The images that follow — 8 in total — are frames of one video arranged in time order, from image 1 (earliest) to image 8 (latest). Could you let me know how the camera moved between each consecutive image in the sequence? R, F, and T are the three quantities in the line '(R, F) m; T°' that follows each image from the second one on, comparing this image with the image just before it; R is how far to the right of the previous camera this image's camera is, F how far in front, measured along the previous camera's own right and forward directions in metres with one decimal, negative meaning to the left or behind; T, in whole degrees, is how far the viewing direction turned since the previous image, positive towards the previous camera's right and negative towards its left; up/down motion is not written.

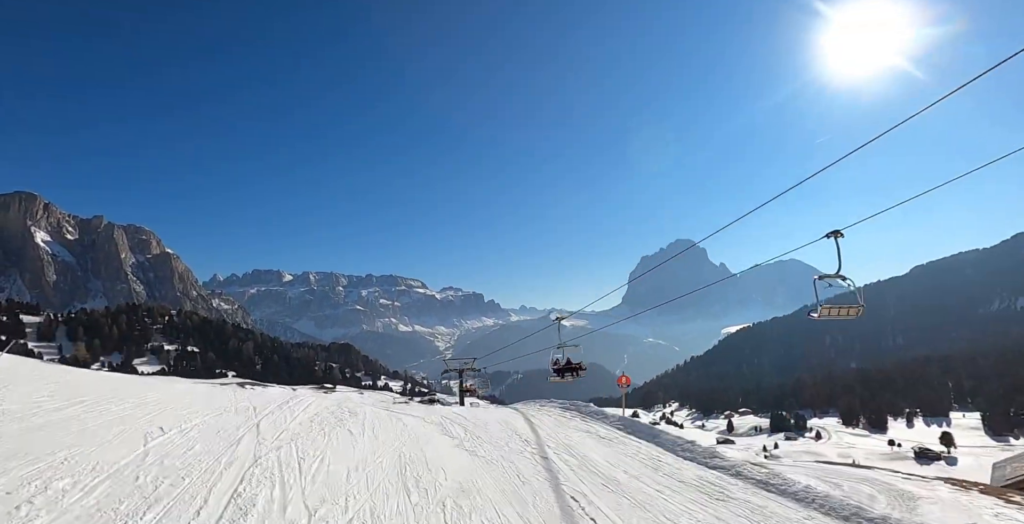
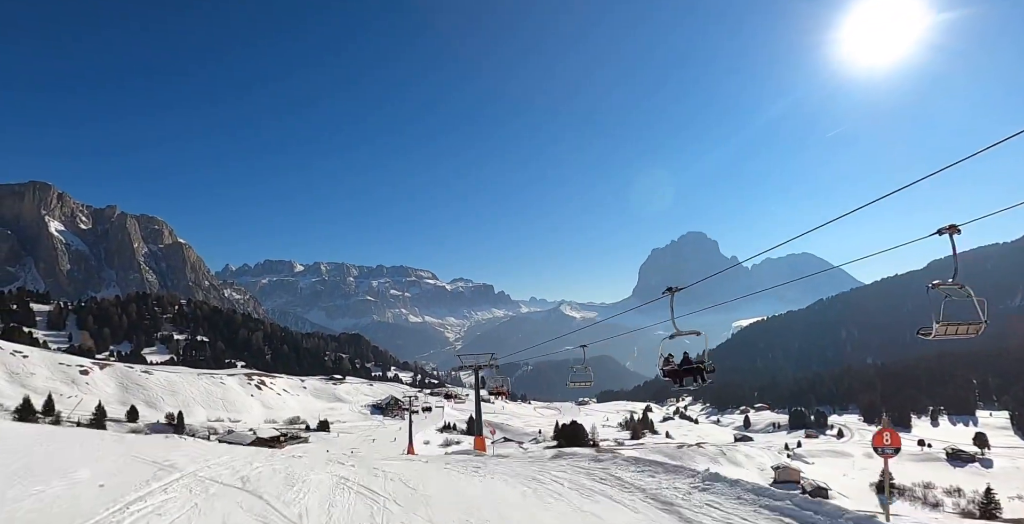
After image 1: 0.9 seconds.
(-0.5, +2.8) m; -1°
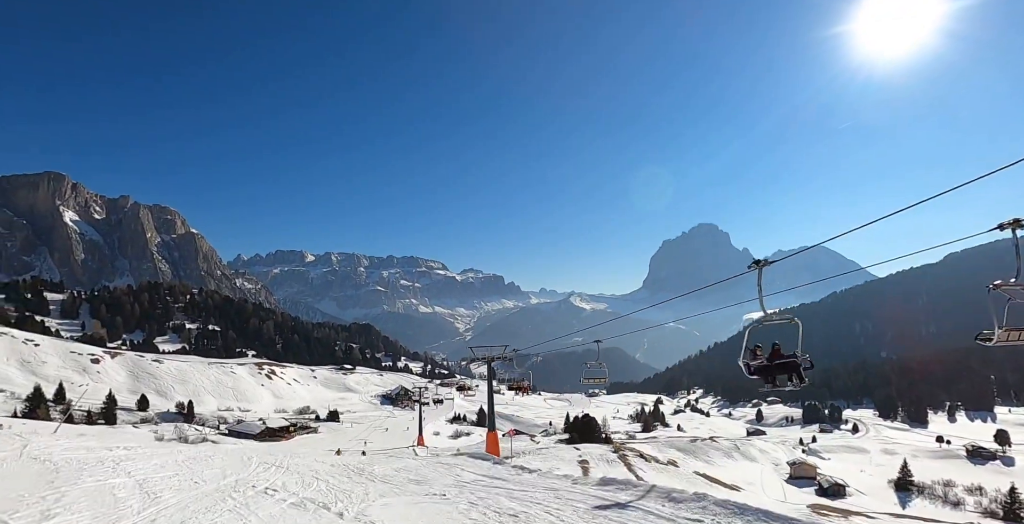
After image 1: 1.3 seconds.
(-0.2, +1.0) m; -1°
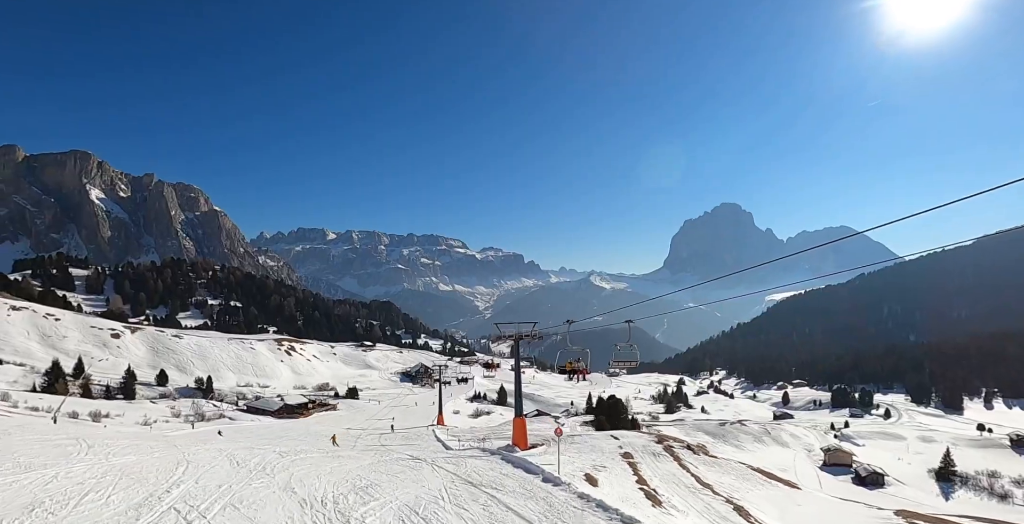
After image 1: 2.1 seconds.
(-0.3, +2.2) m; -2°
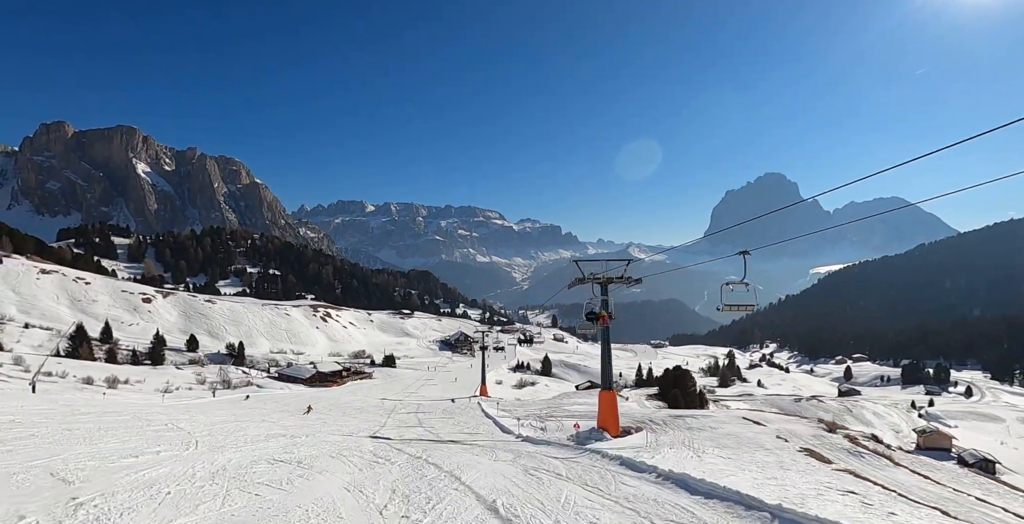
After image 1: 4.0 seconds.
(-1.1, +5.8) m; -3°
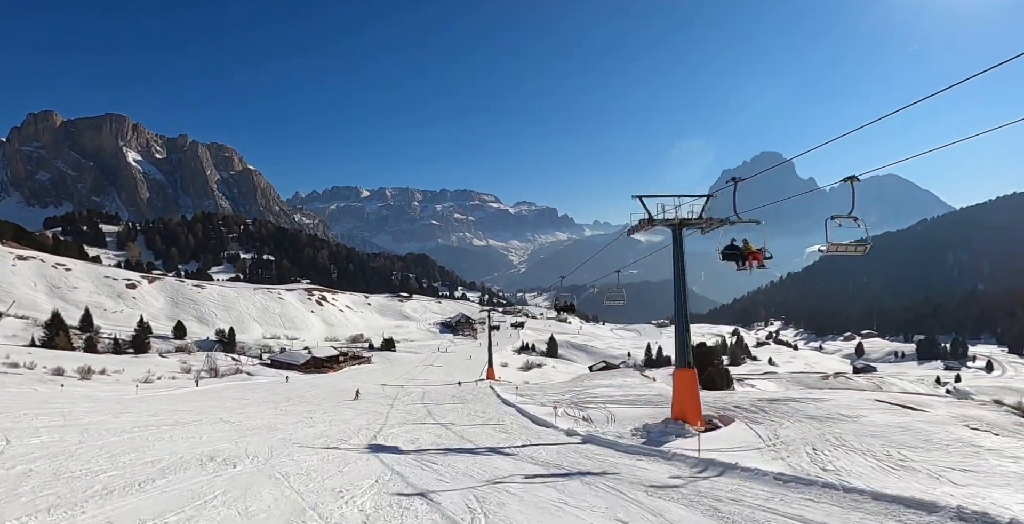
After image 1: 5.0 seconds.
(-0.8, +3.8) m; 0°
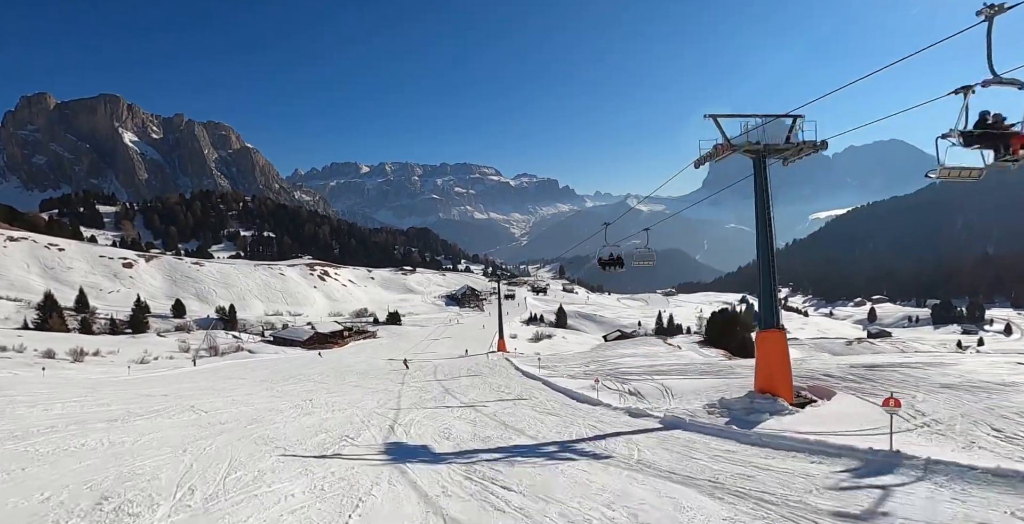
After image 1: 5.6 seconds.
(-0.6, +2.2) m; 0°
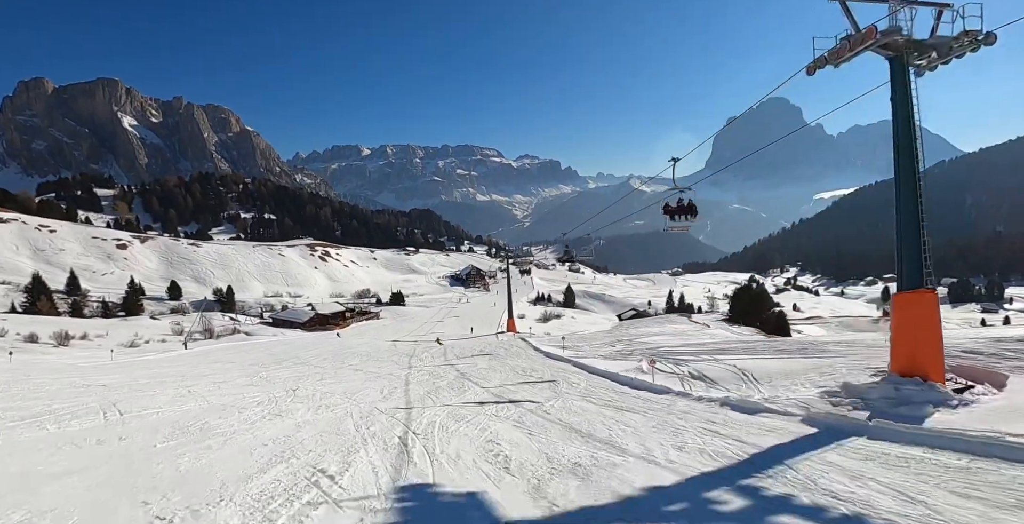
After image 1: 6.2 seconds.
(-0.5, +2.4) m; 0°
